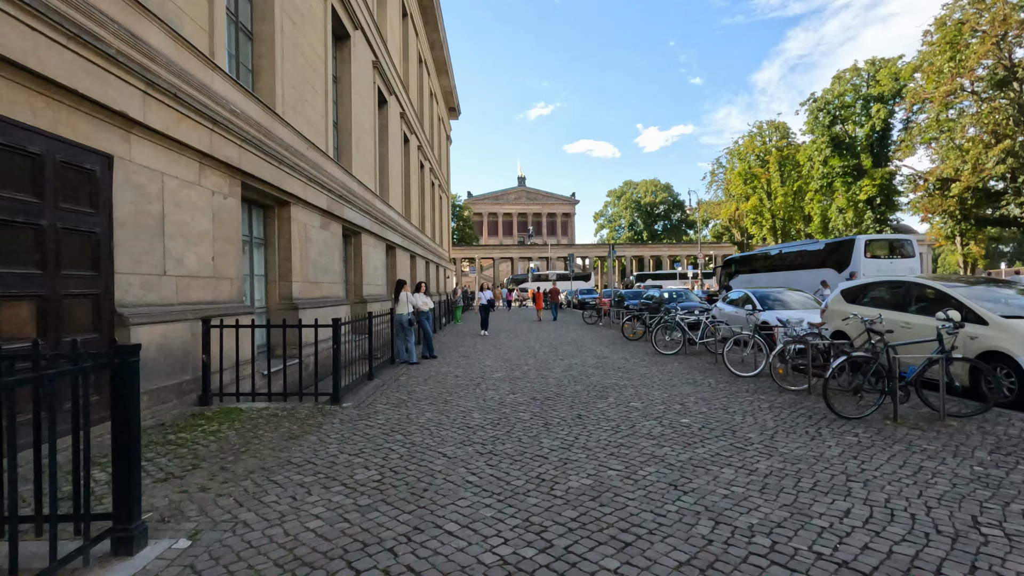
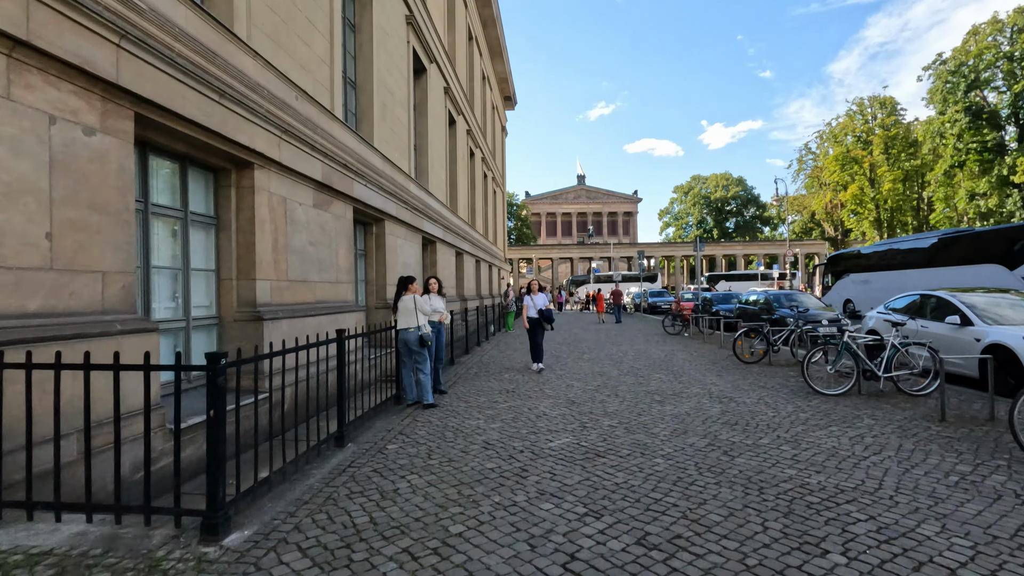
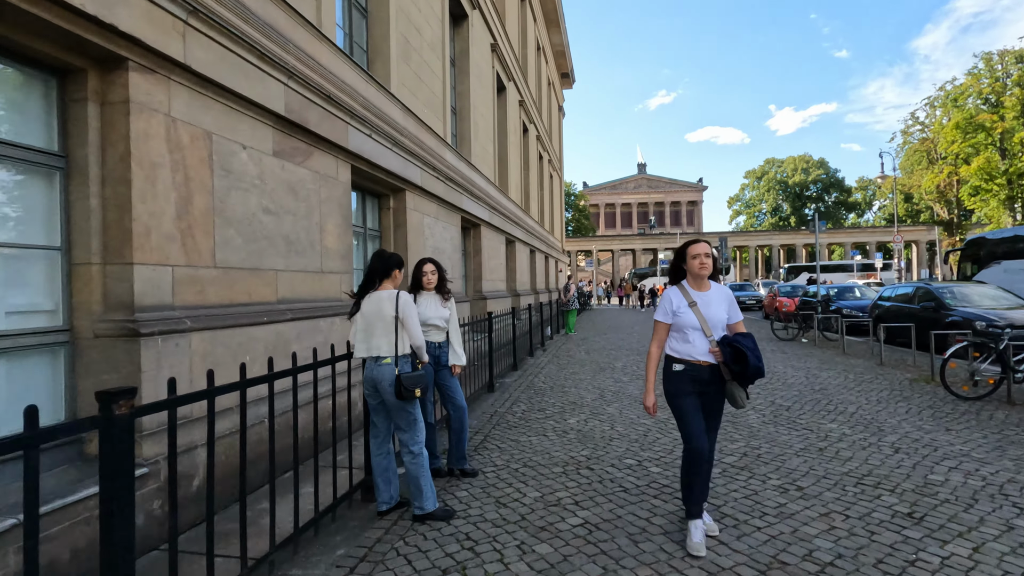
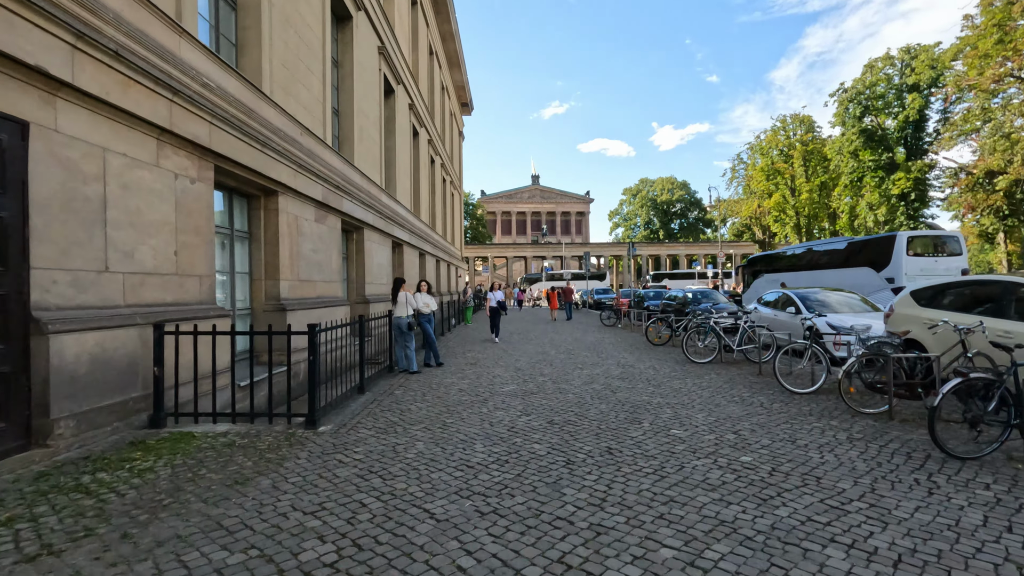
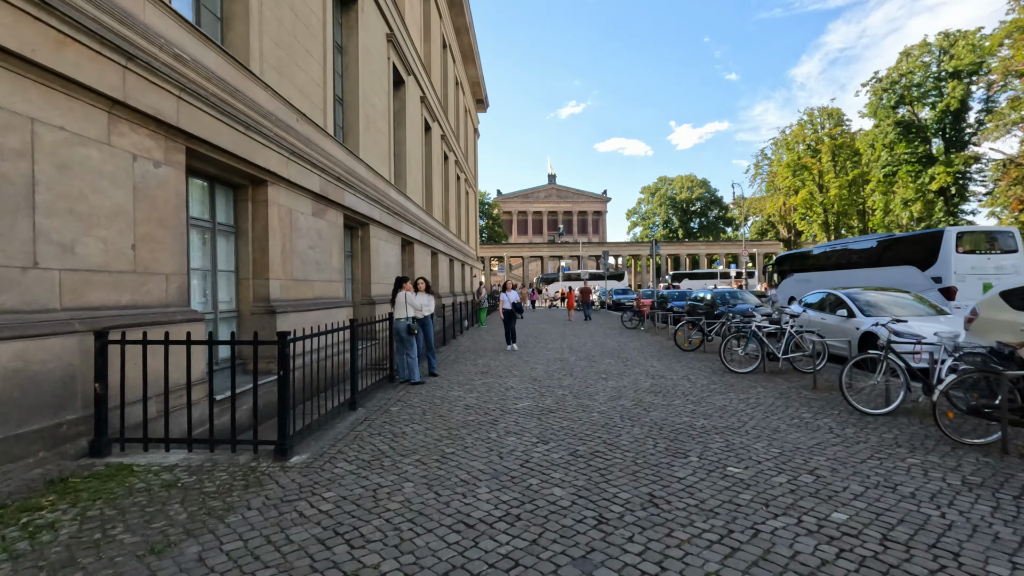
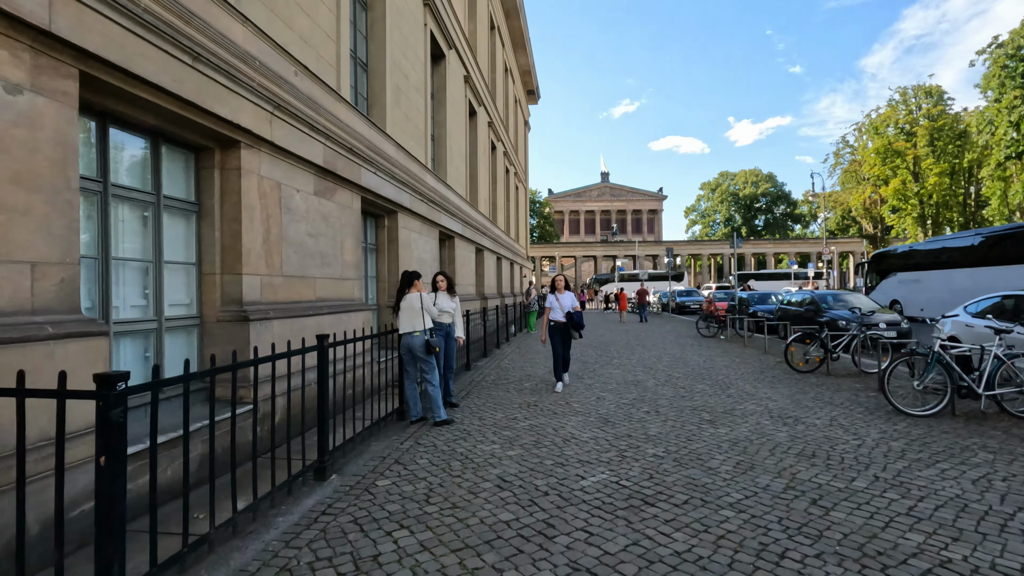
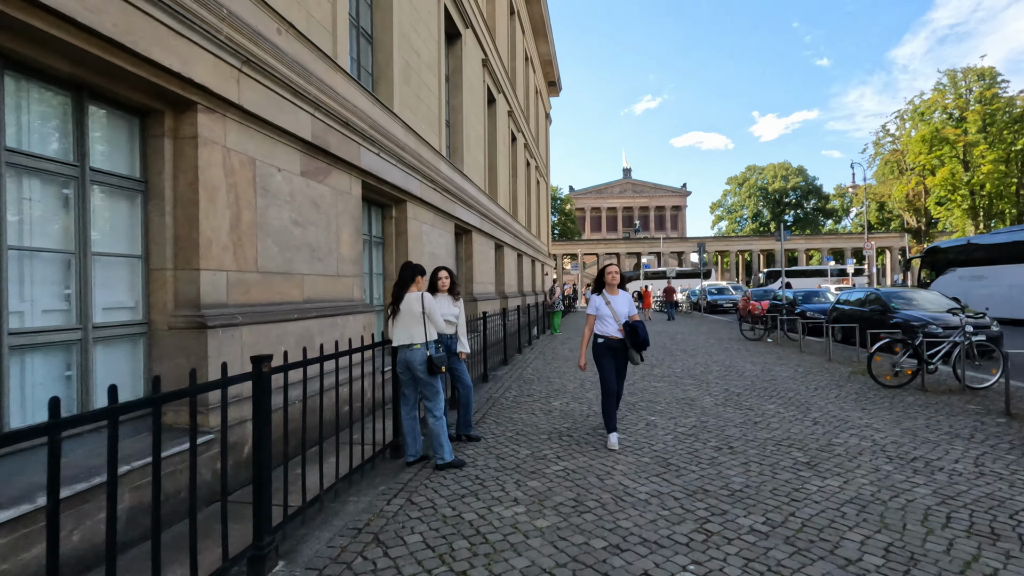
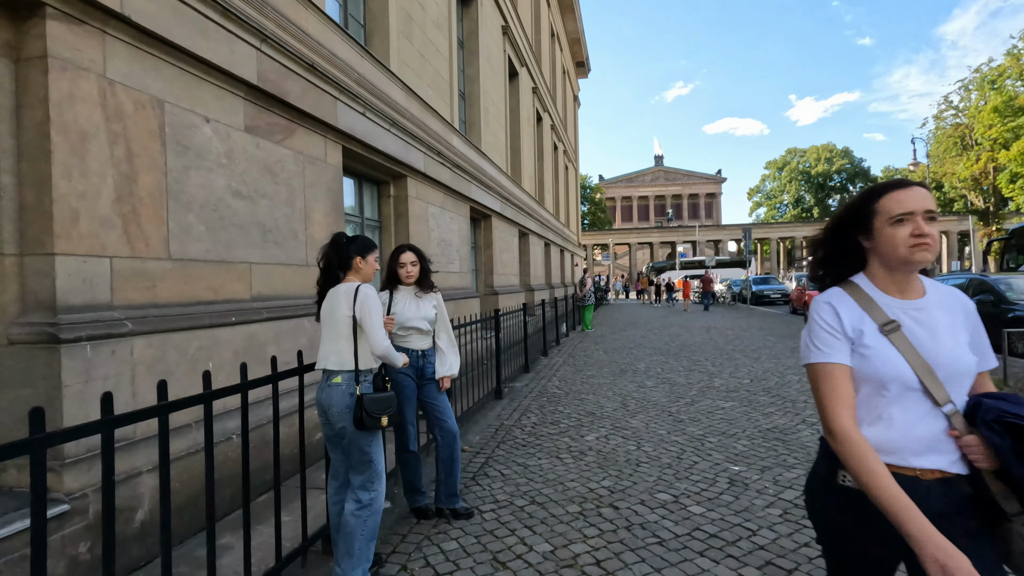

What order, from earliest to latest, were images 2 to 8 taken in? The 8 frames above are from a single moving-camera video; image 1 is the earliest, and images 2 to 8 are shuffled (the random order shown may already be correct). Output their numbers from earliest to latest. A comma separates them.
4, 5, 2, 6, 7, 3, 8
